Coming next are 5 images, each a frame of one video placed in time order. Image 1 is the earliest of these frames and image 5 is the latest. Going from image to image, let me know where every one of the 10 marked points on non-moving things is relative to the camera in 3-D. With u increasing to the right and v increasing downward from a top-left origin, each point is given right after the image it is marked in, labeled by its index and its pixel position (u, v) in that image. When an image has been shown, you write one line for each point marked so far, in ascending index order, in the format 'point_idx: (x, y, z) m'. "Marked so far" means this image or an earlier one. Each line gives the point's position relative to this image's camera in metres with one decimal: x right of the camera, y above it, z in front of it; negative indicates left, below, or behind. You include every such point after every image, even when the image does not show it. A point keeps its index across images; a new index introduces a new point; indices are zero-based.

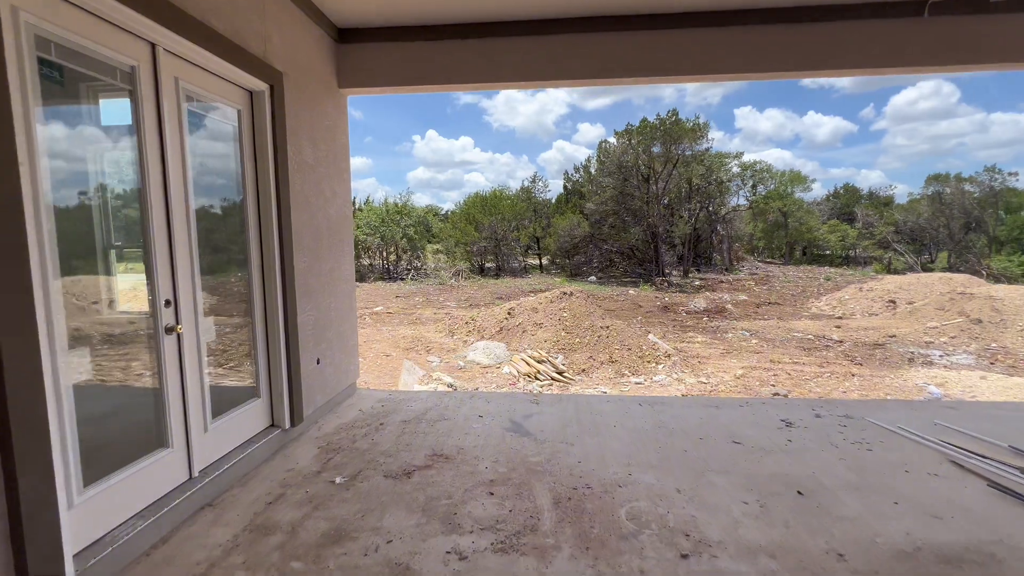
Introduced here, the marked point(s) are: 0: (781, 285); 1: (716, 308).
0: (+11.1, +0.1, +18.7) m
1: (+5.5, -0.6, +12.2) m
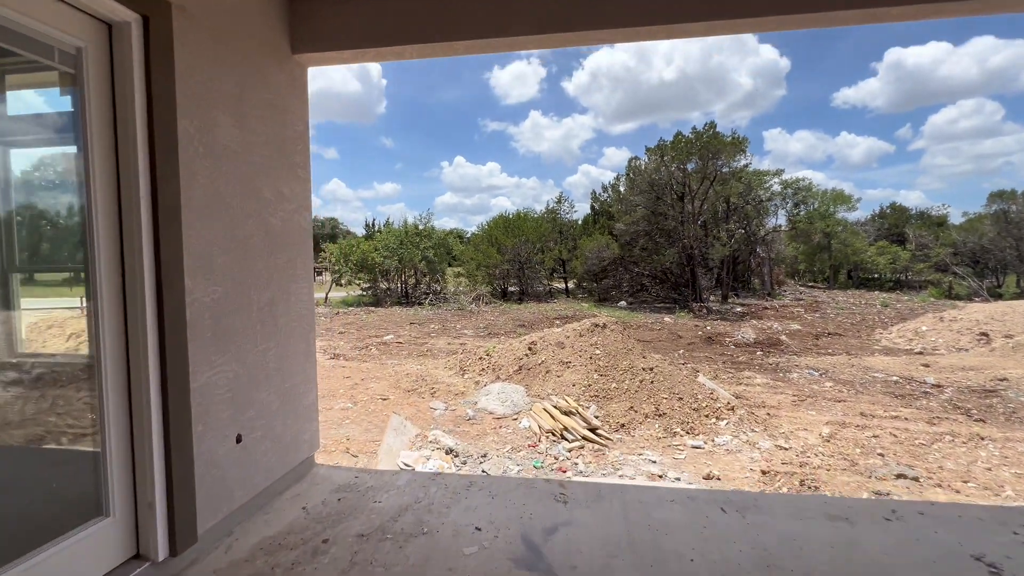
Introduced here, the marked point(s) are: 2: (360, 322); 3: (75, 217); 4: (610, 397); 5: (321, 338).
0: (+12.1, -0.9, +16.8) m
1: (+6.1, -1.2, +10.6) m
2: (-4.3, -1.0, +12.9) m
3: (-1.6, +0.3, +1.7) m
4: (+1.1, -1.2, +5.1) m
5: (-4.4, -1.1, +10.2) m
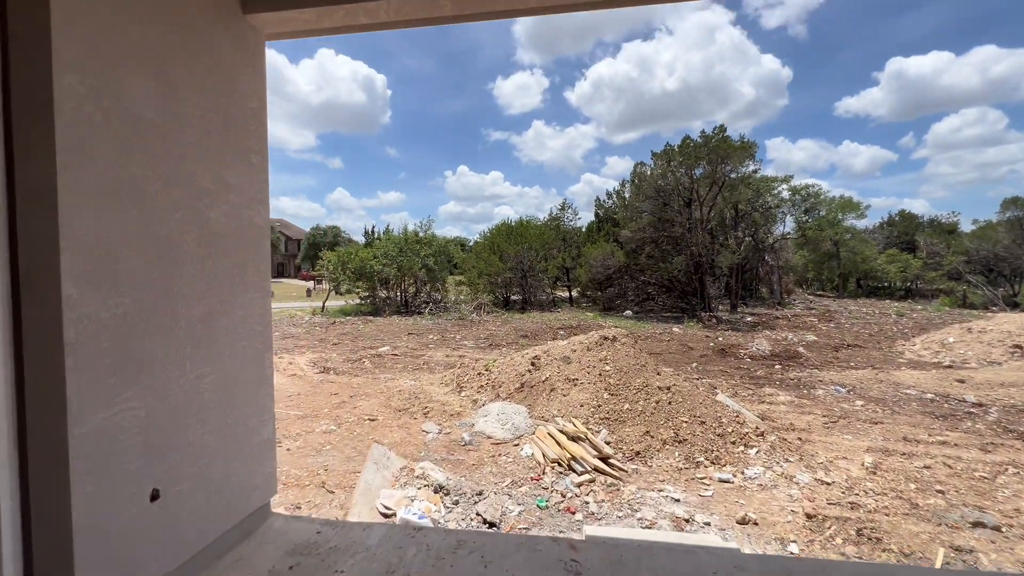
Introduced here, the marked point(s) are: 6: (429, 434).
0: (+12.1, -1.2, +16.2) m
1: (+6.1, -1.4, +10.0) m
2: (-4.3, -1.2, +12.4) m
3: (-1.6, +0.2, +1.2) m
4: (+1.1, -1.3, +4.6) m
5: (-4.3, -1.3, +9.7) m
6: (-0.9, -1.5, +4.8) m
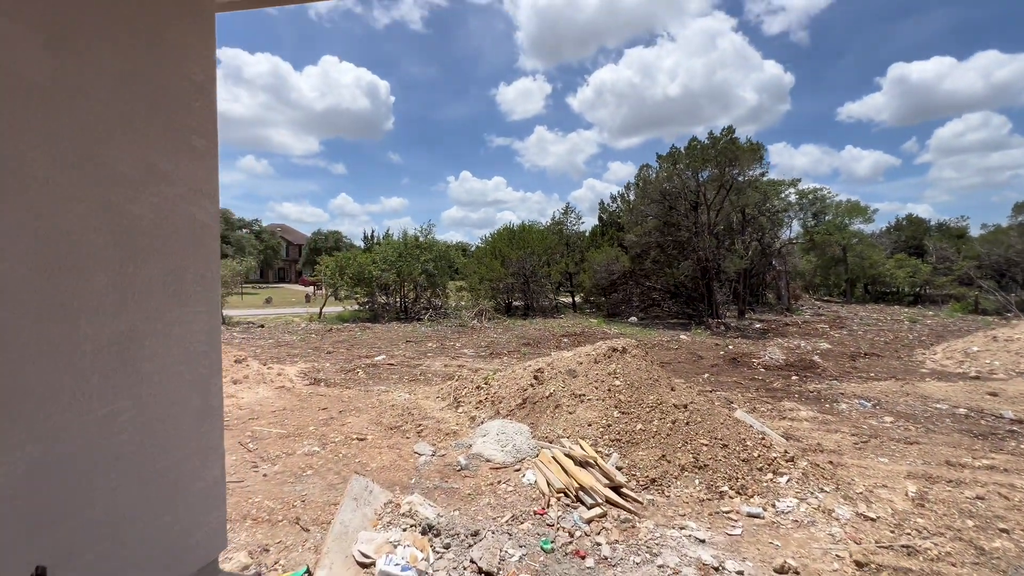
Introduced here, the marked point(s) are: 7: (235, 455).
0: (+12.2, -1.4, +15.7) m
1: (+6.1, -1.6, +9.6) m
2: (-4.2, -1.4, +11.9) m
3: (-1.6, +0.2, +0.7) m
4: (+1.1, -1.4, +4.1) m
5: (-4.3, -1.5, +9.3) m
6: (-0.9, -1.6, +4.3) m
7: (-2.7, -1.6, +4.4) m
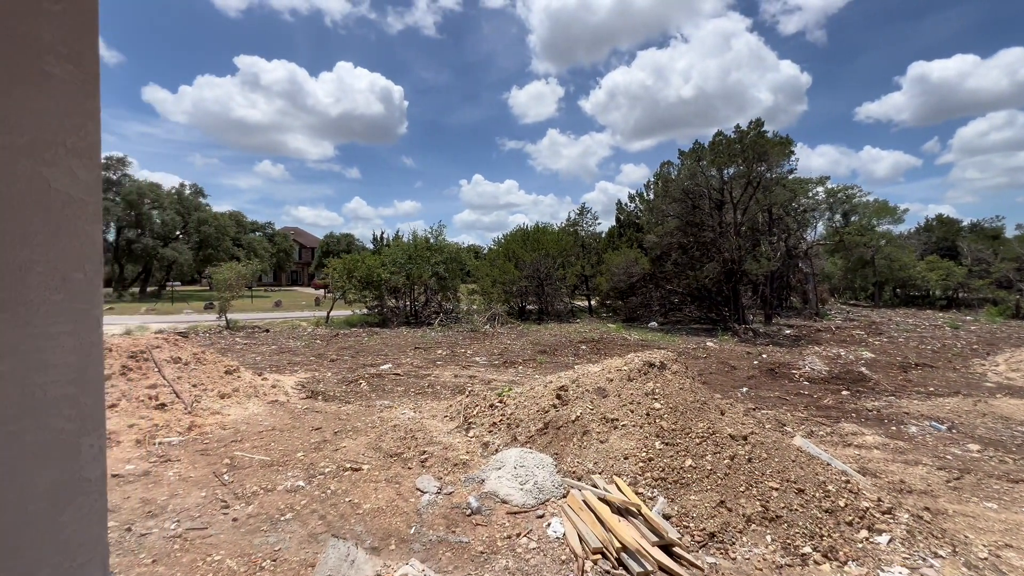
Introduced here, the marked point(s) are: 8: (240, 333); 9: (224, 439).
0: (+12.7, -1.5, +14.6) m
1: (+6.4, -1.6, +8.7) m
2: (-3.9, -1.5, +11.3) m
3: (-1.5, +0.2, 0.0) m
4: (+1.3, -1.5, +3.4) m
5: (-4.0, -1.5, +8.7) m
6: (-0.7, -1.7, +3.6) m
7: (-2.5, -1.7, +3.7) m
8: (-7.7, -1.3, +12.7) m
9: (-3.1, -1.6, +4.8) m
